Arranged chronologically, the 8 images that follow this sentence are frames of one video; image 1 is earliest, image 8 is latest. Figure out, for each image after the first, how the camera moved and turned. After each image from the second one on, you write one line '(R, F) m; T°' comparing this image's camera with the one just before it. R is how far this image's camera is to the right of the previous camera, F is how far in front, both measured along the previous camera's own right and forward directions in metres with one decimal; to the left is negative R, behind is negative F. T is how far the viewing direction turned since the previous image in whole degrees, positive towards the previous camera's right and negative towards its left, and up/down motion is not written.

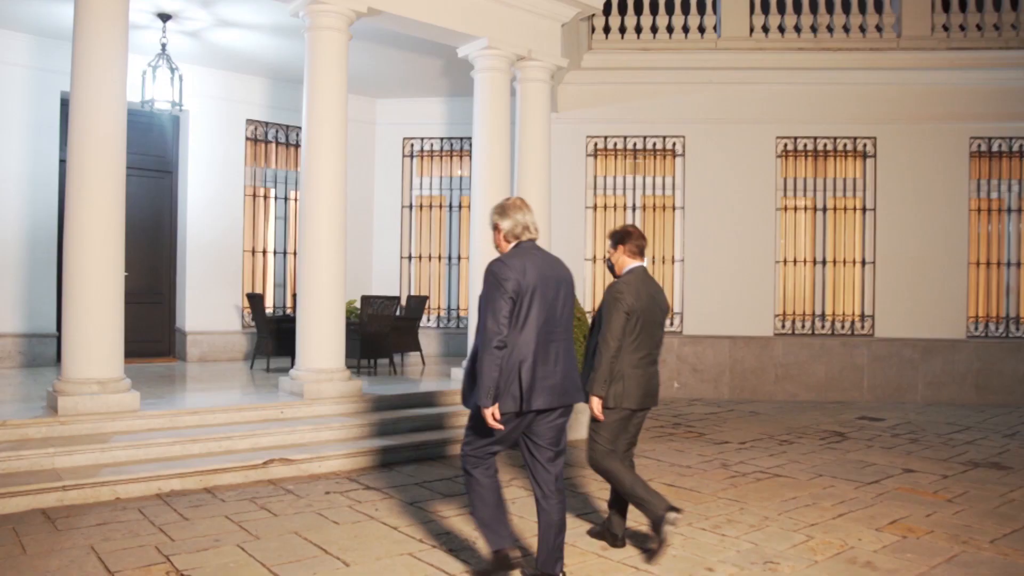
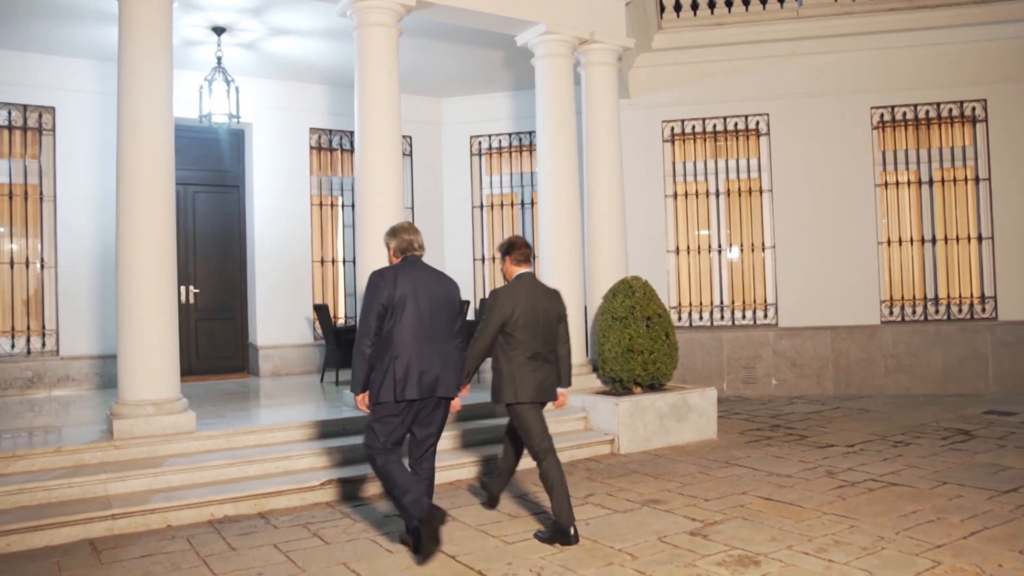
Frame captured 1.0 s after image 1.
(+0.2, +0.5) m; -6°
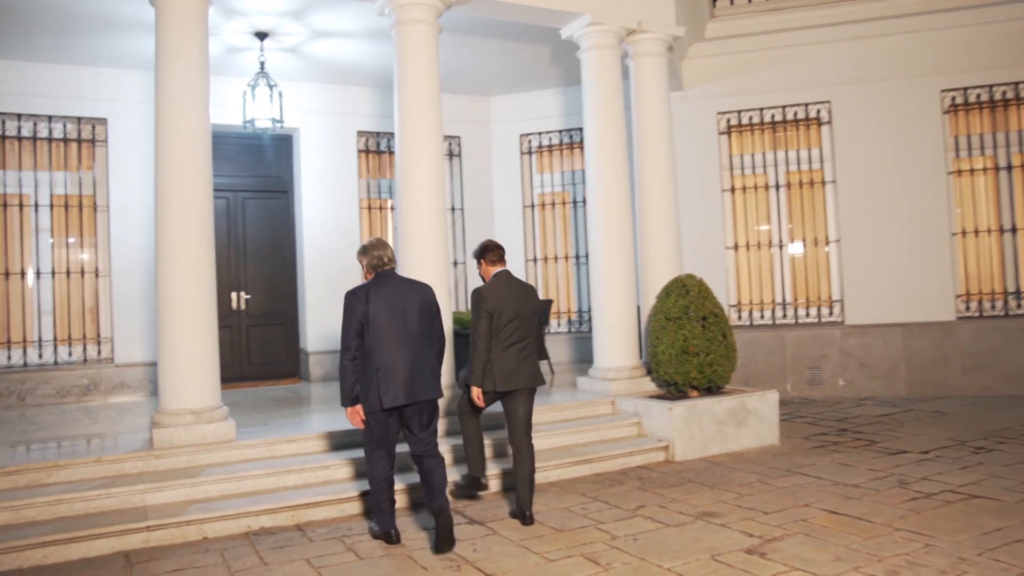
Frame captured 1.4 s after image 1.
(+0.1, +0.3) m; -4°
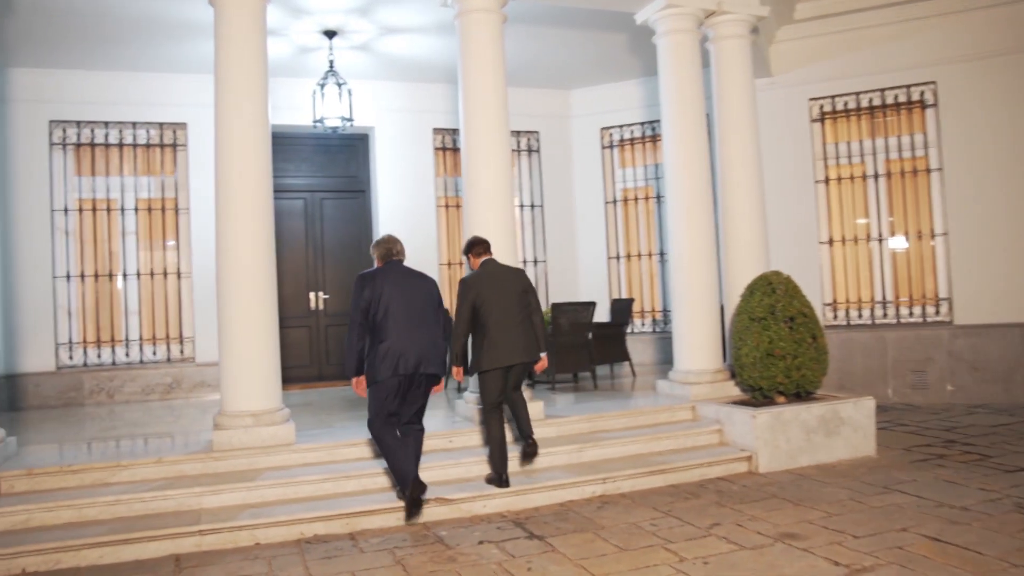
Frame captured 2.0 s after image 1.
(+0.2, +0.3) m; -6°
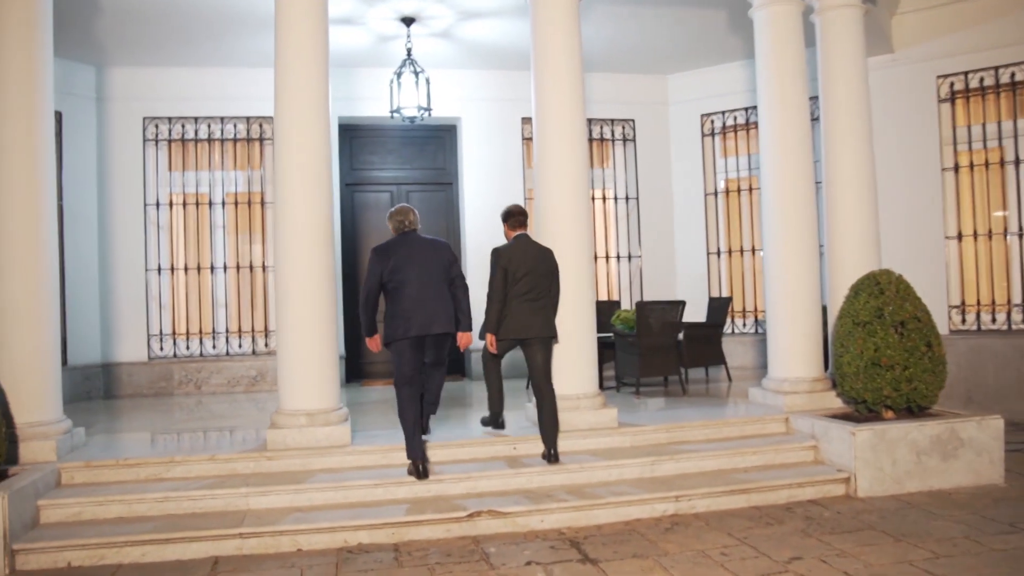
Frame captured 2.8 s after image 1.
(+0.3, +0.5) m; -8°
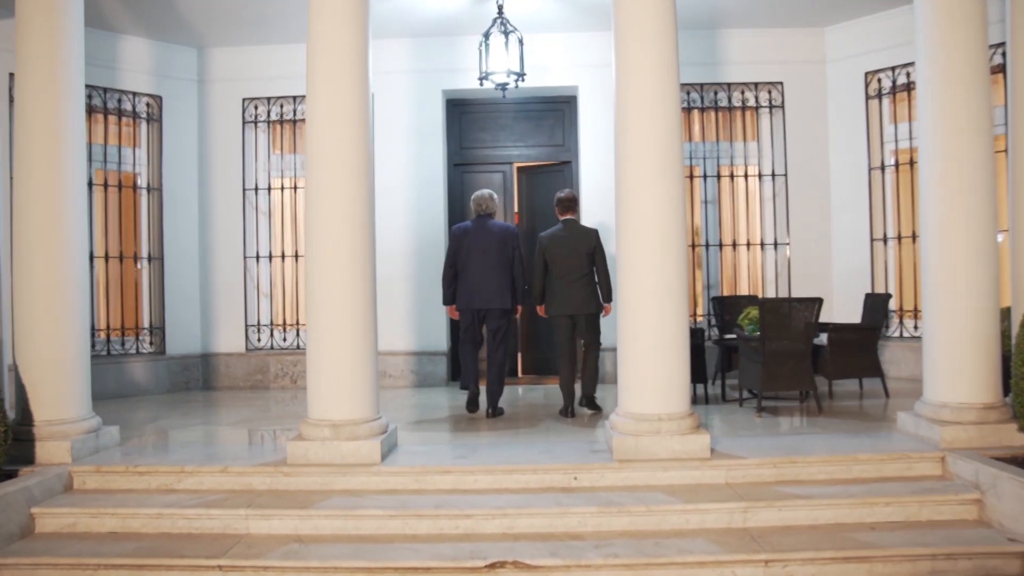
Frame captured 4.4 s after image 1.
(+0.7, +1.1) m; -12°
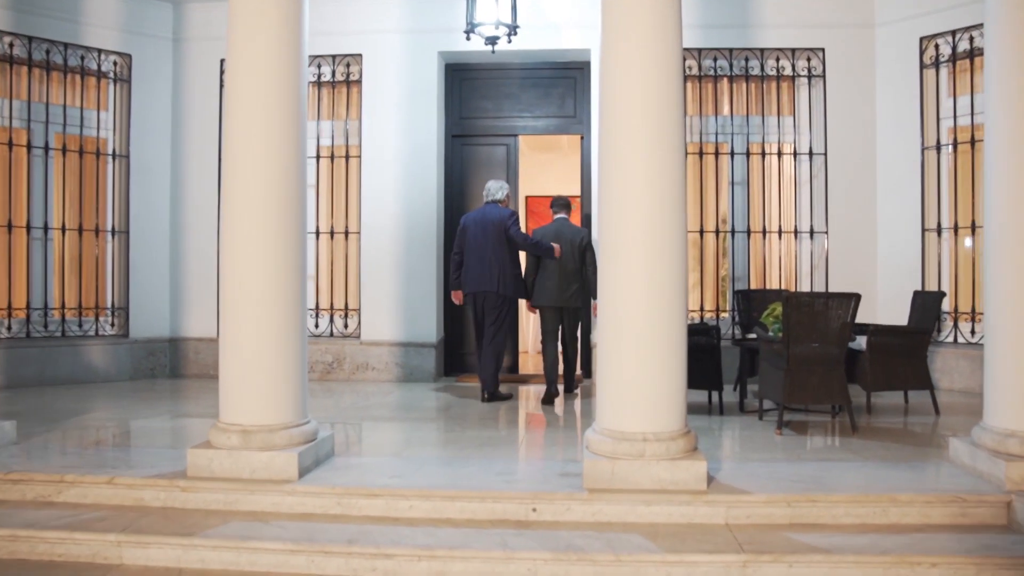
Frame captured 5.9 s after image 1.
(+0.4, +1.0) m; -3°
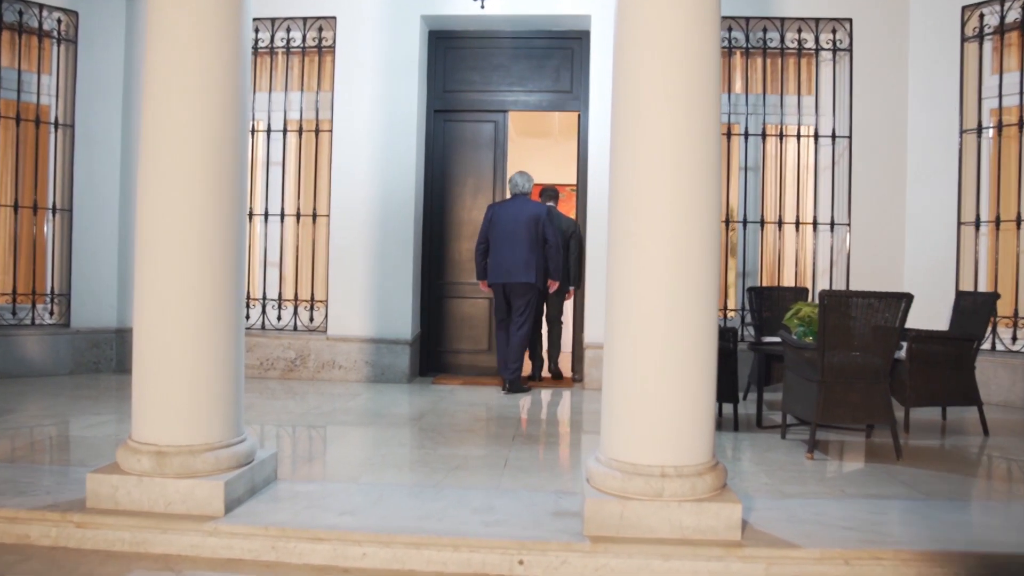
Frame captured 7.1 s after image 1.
(0.0, +0.8) m; +1°
